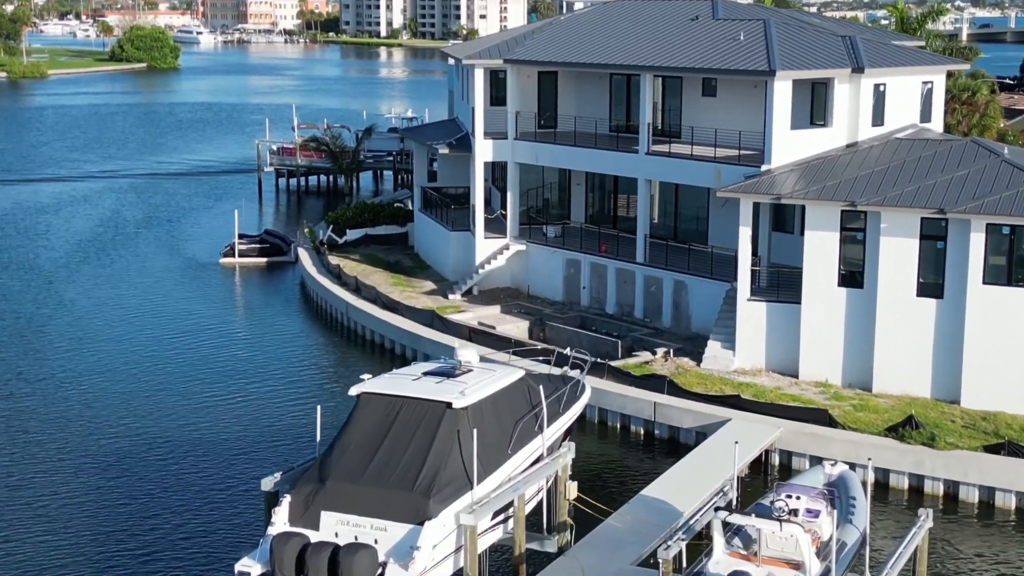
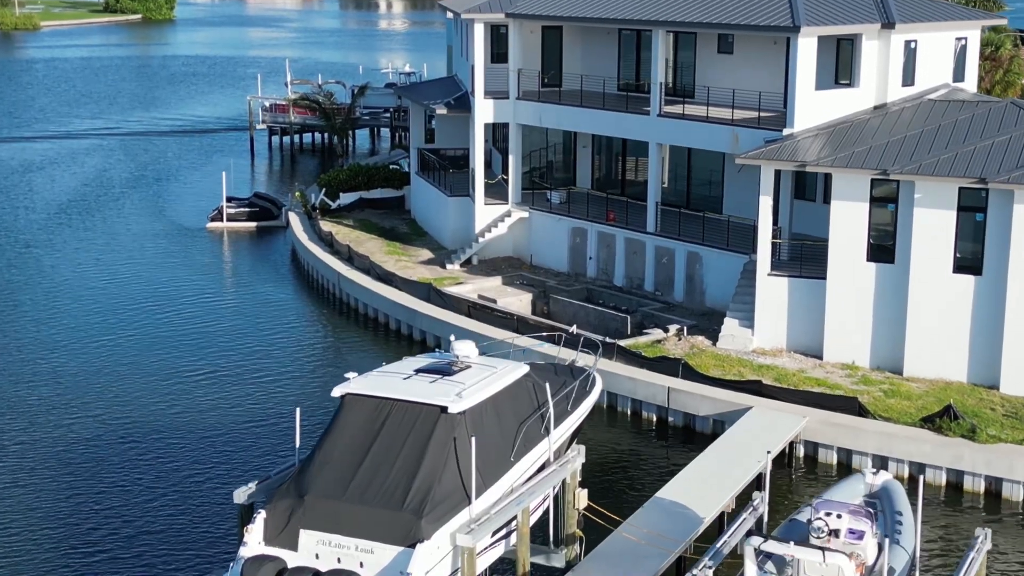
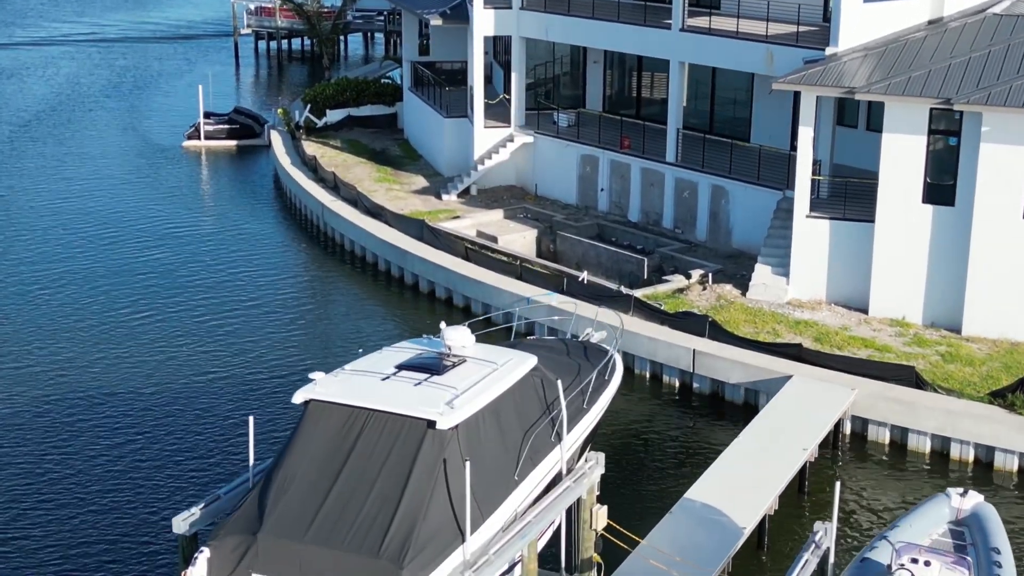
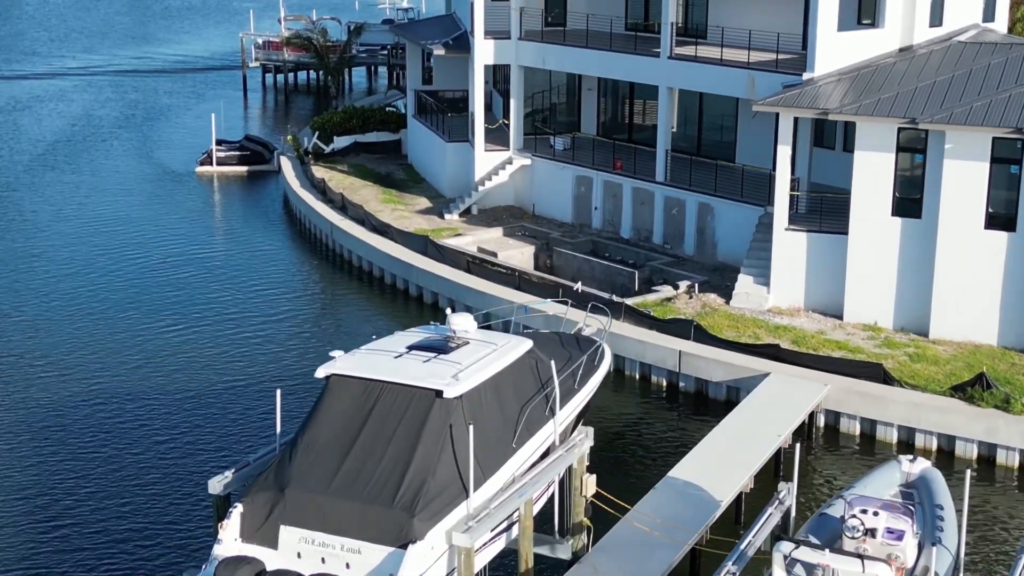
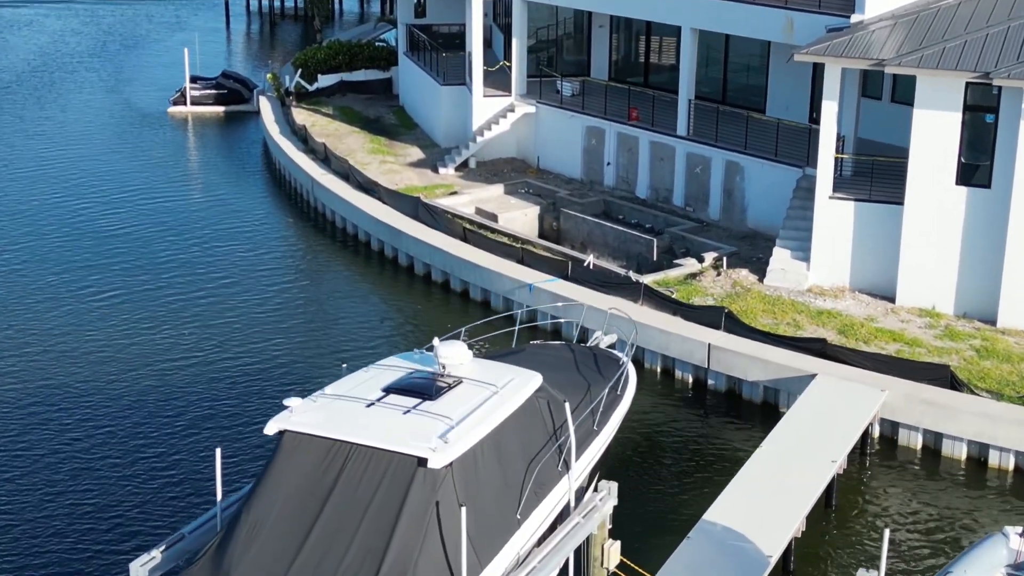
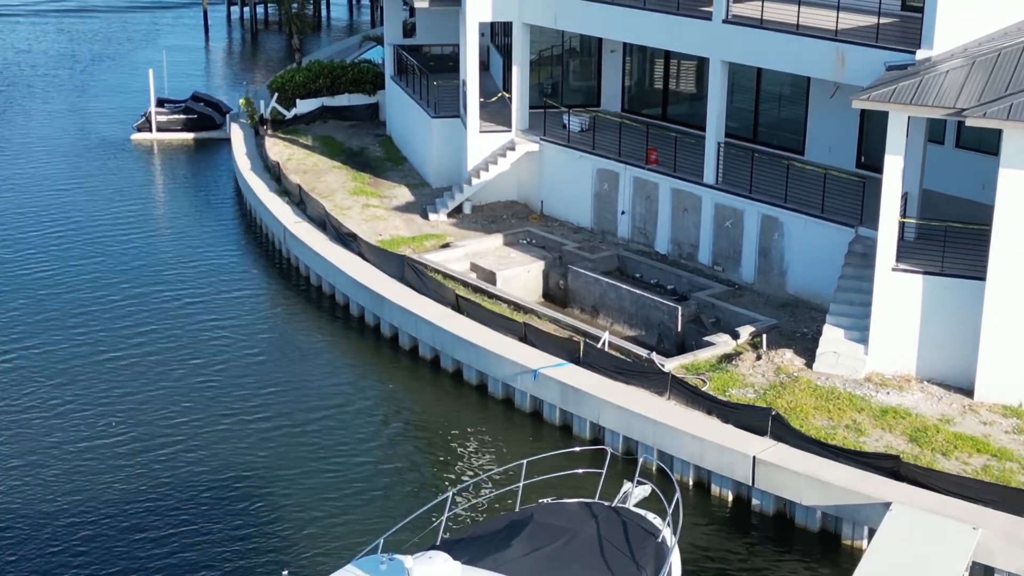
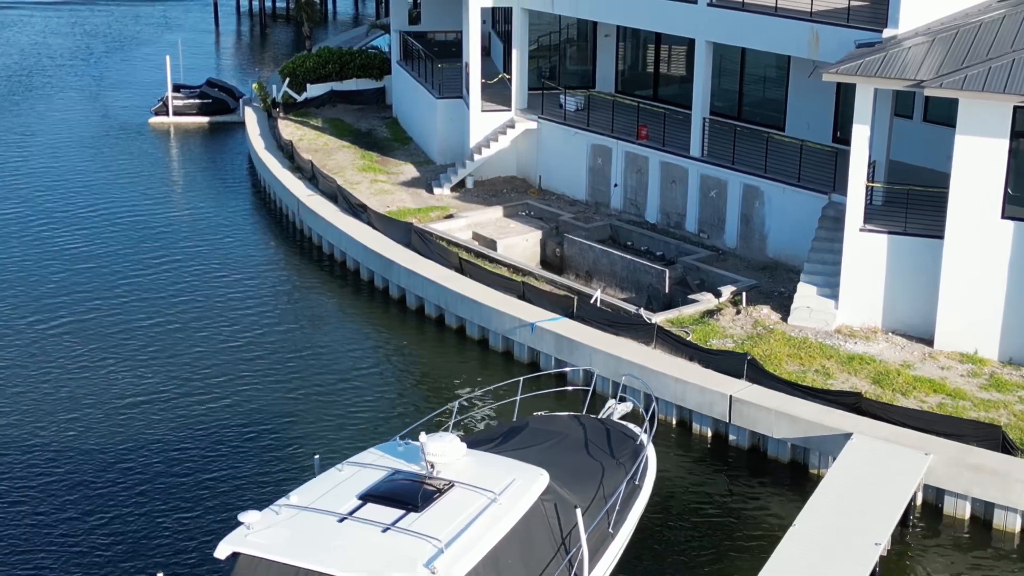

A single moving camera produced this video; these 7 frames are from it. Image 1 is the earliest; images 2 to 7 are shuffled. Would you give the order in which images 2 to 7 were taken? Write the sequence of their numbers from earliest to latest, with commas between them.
2, 4, 3, 5, 7, 6
